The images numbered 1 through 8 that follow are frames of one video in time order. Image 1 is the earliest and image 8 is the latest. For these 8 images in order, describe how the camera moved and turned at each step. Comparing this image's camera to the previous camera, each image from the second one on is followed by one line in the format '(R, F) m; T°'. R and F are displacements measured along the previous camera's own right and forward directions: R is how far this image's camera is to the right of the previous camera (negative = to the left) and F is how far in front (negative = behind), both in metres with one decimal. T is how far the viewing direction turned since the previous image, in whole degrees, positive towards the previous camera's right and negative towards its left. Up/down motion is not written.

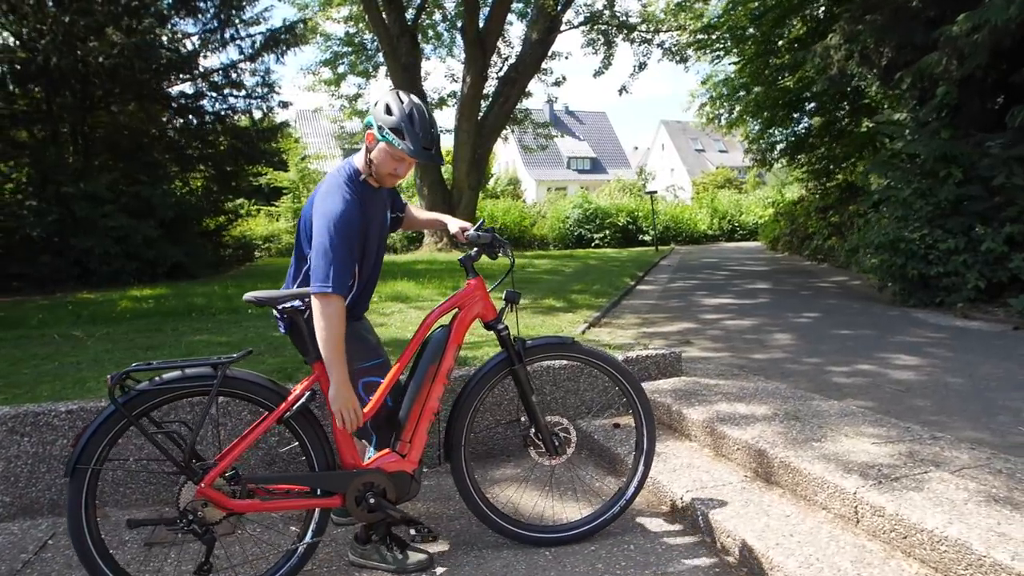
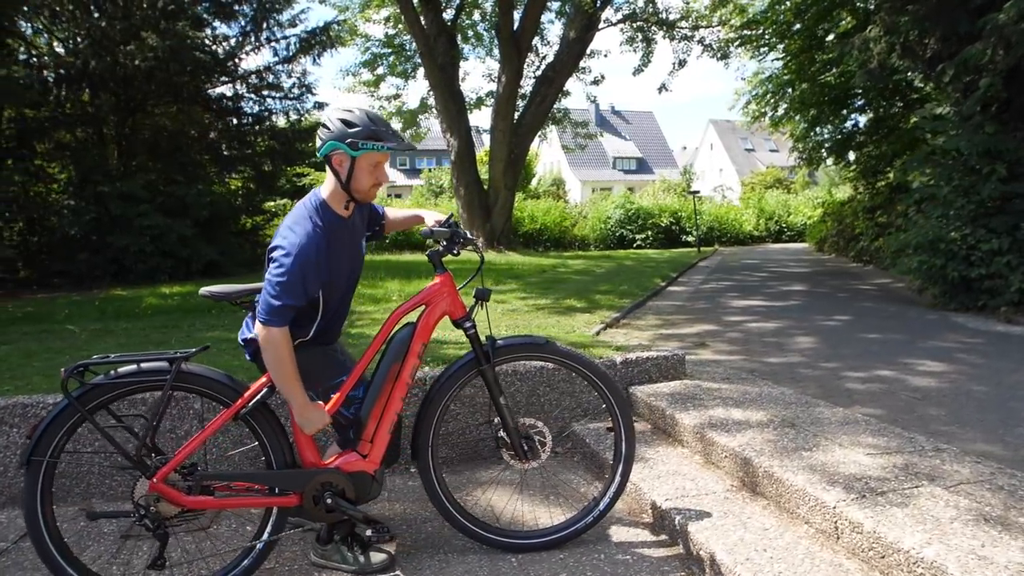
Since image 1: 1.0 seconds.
(+0.4, +0.1) m; -4°
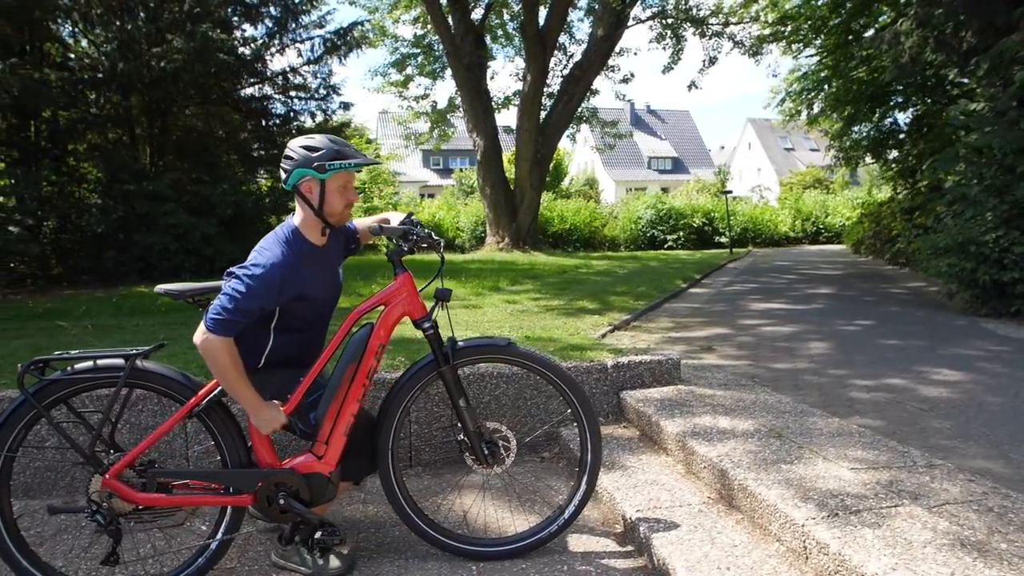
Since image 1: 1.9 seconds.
(+0.4, +0.1) m; -3°
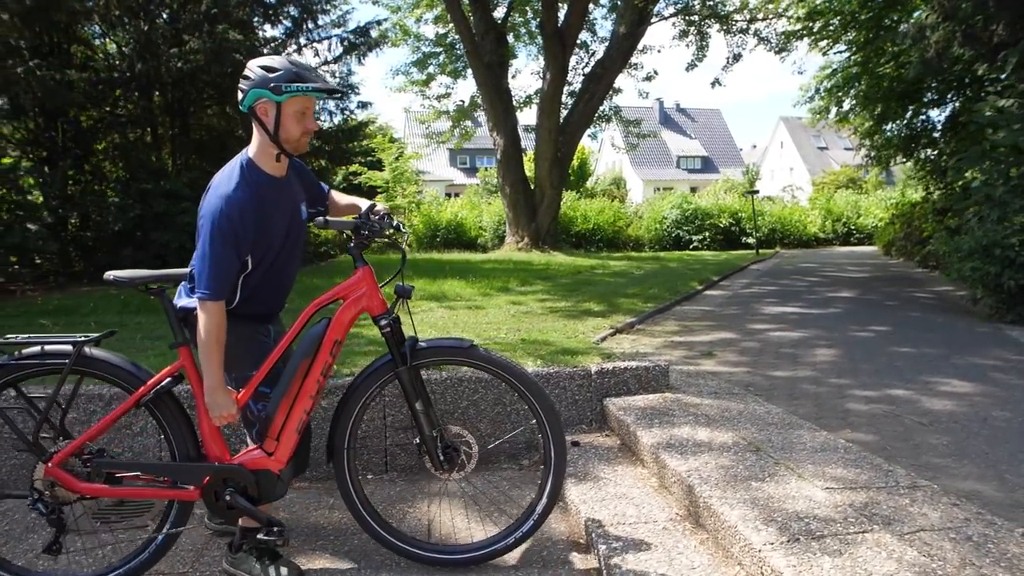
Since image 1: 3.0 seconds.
(+0.3, +0.1) m; -3°
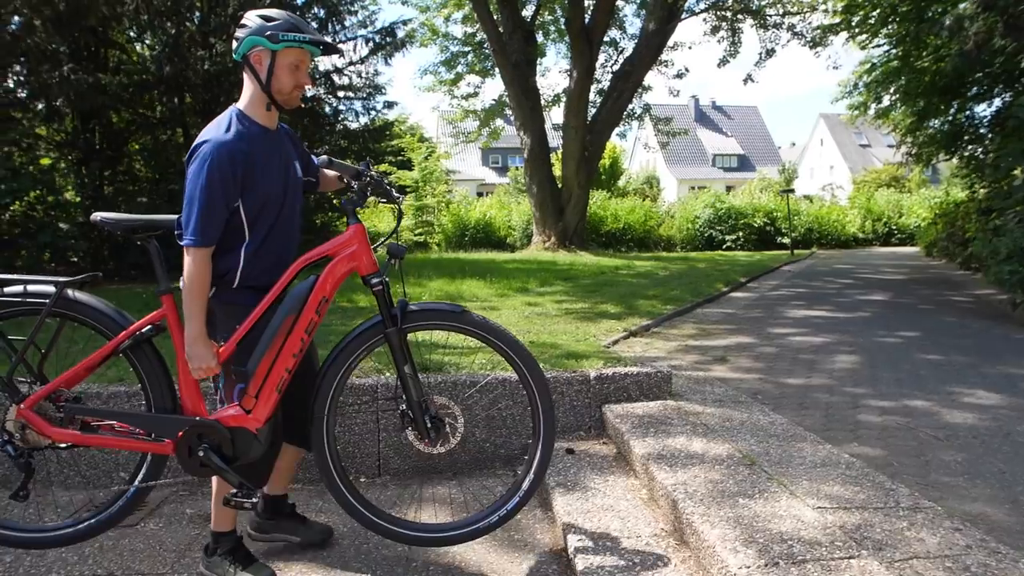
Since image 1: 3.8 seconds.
(+0.3, +0.1) m; -3°
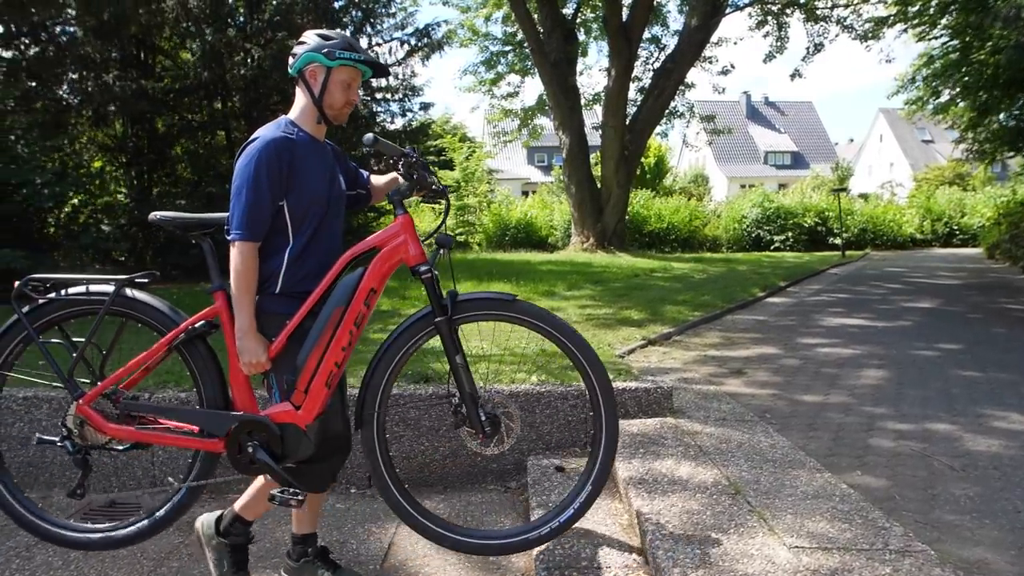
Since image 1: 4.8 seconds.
(+0.4, +0.1) m; -4°
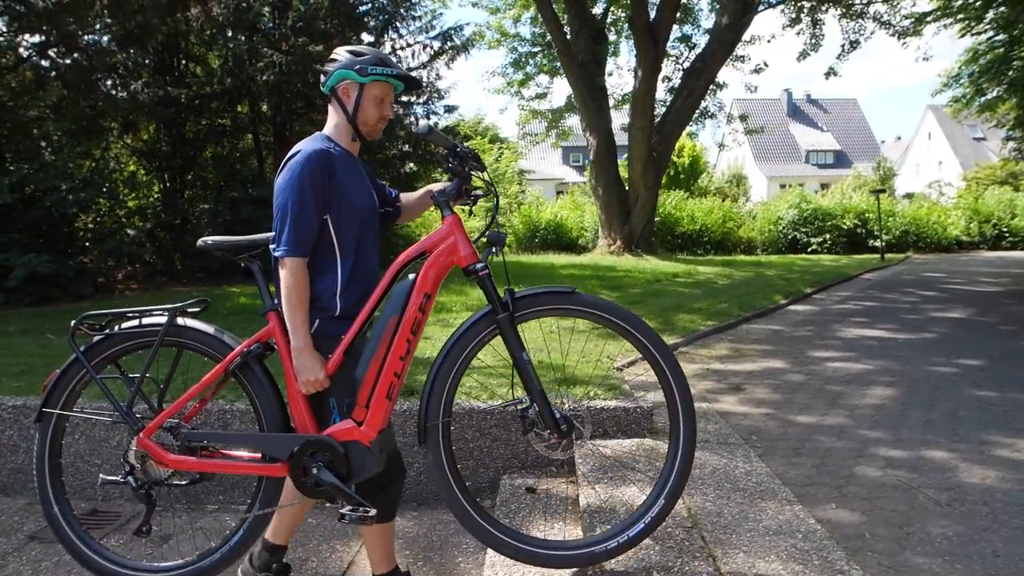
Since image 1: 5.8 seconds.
(+0.4, +0.1) m; -3°
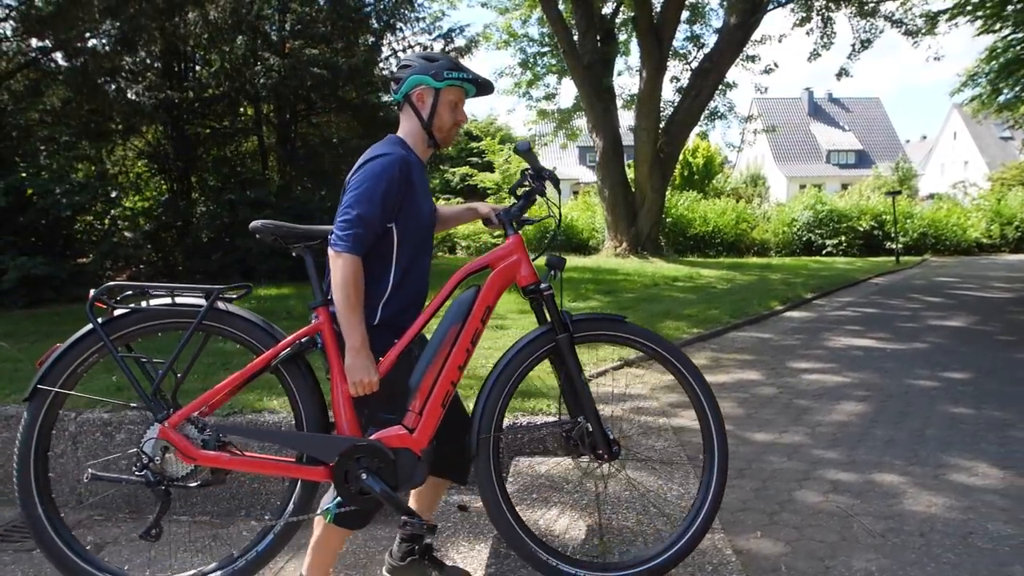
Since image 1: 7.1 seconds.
(+0.5, +0.1) m; -2°
